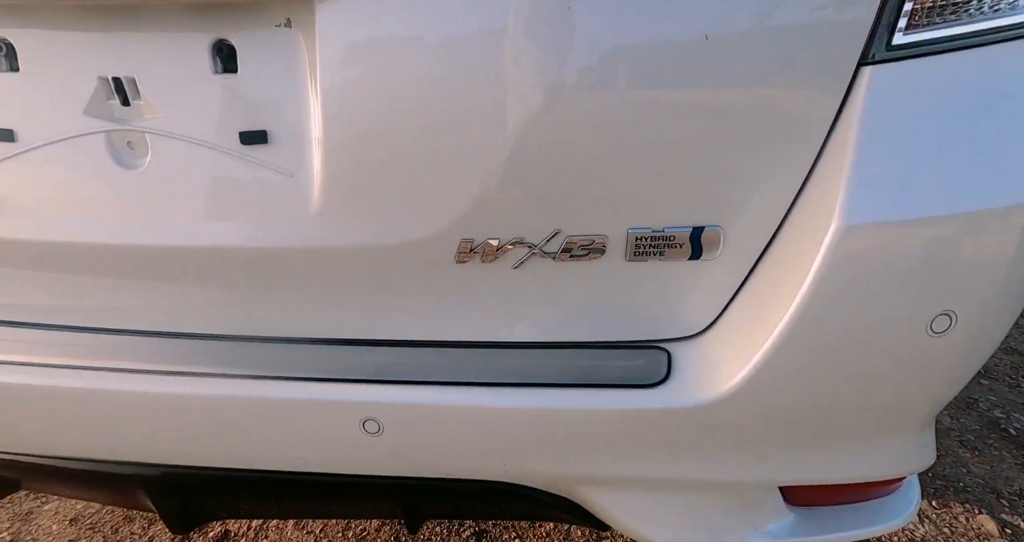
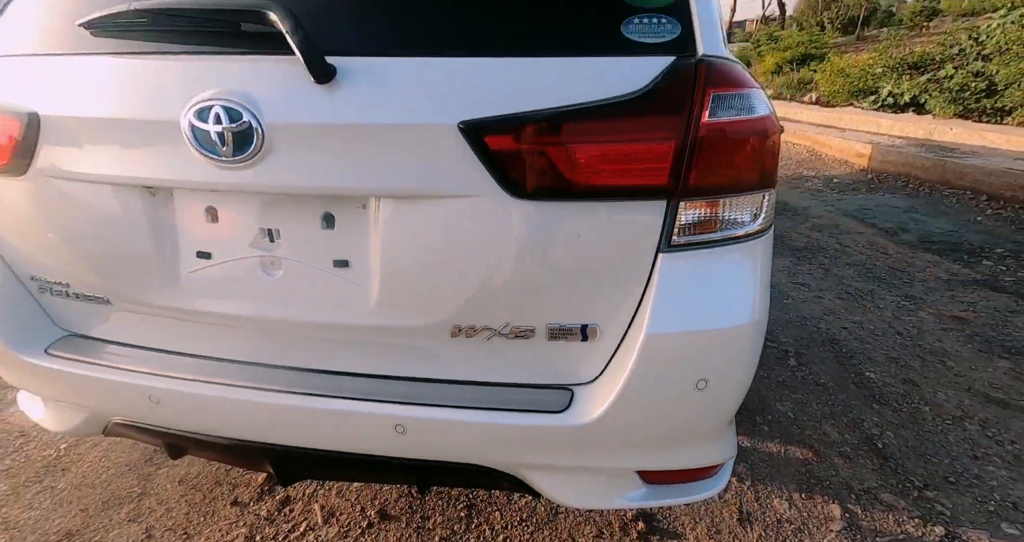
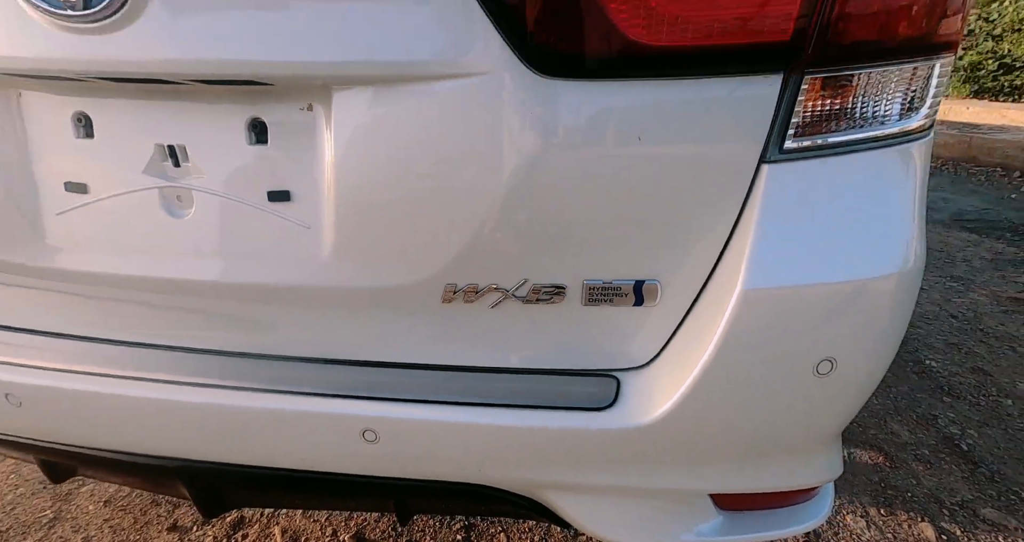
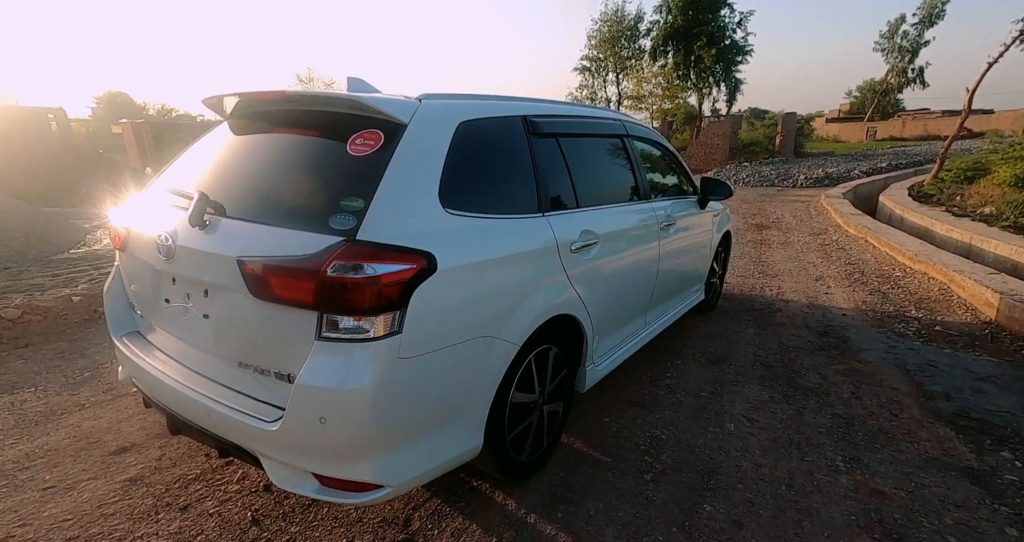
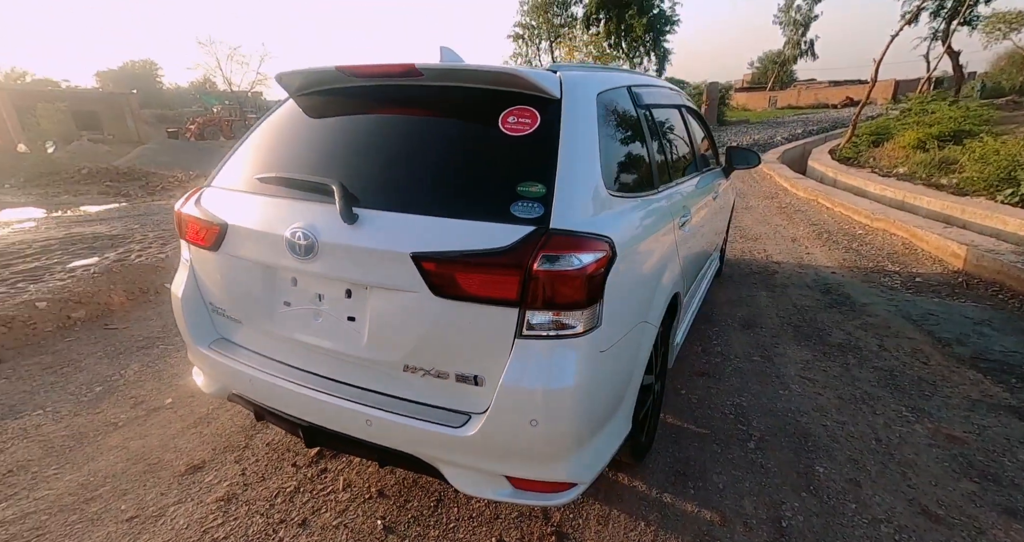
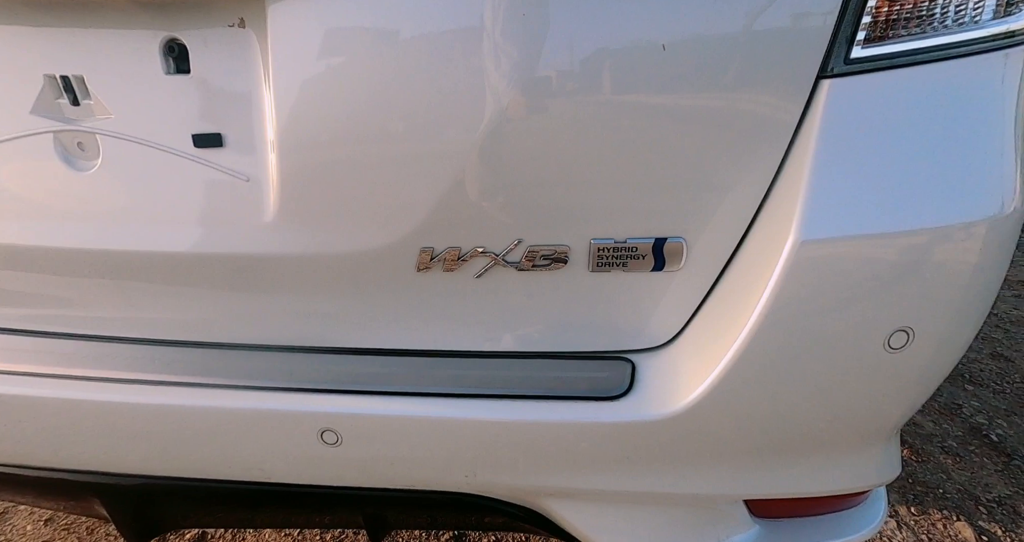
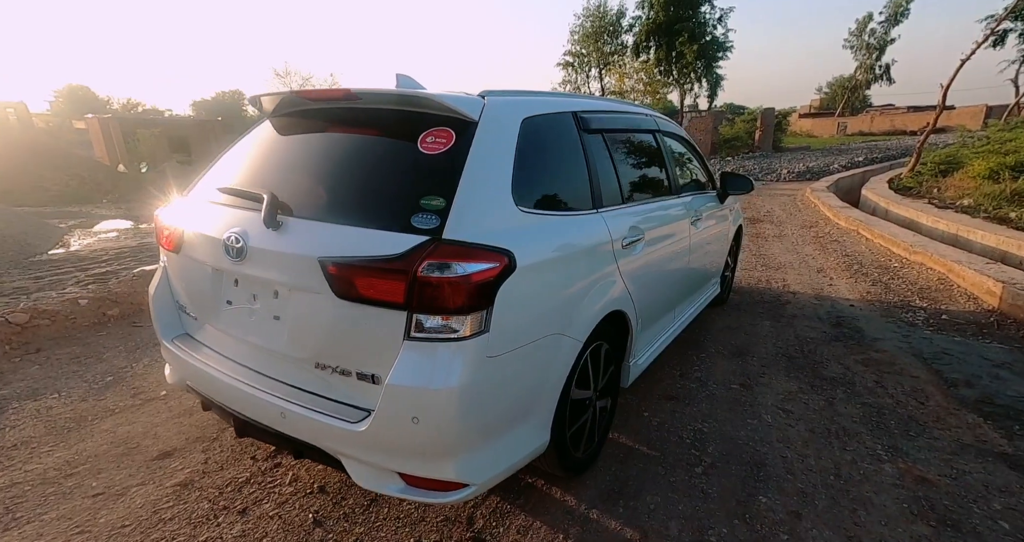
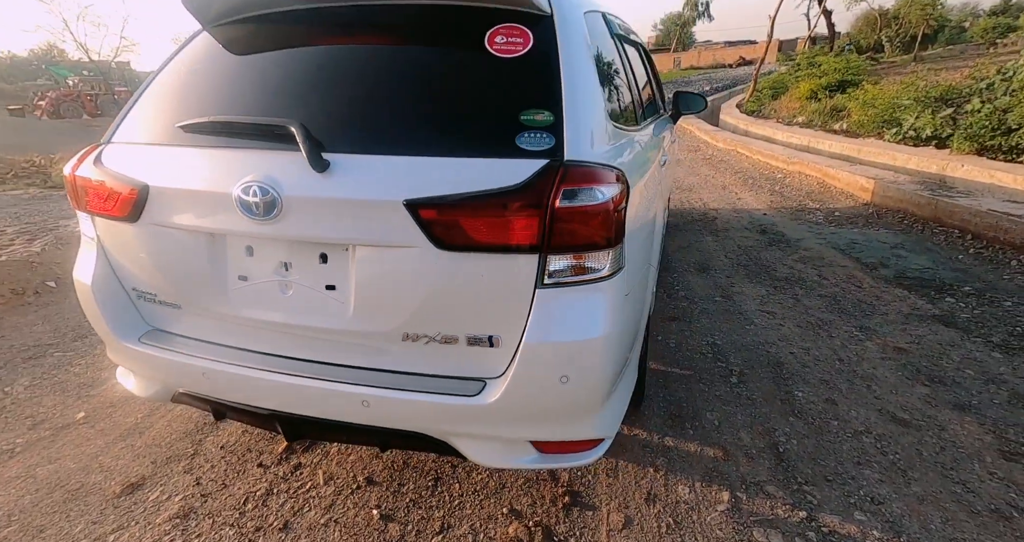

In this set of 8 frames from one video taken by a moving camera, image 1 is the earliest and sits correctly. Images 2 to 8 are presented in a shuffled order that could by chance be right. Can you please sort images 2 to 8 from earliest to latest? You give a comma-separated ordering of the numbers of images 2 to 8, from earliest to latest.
6, 3, 2, 8, 5, 7, 4
